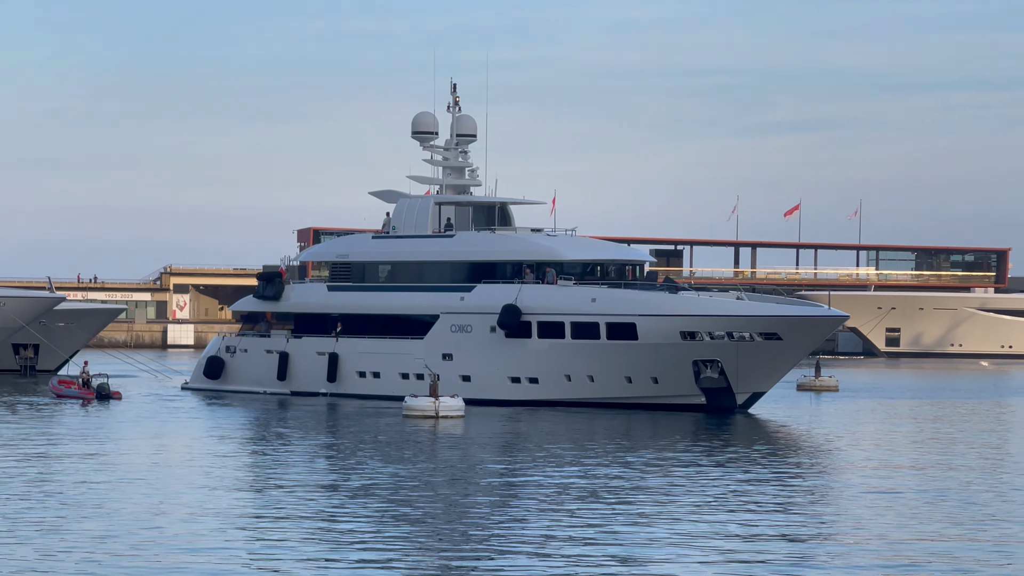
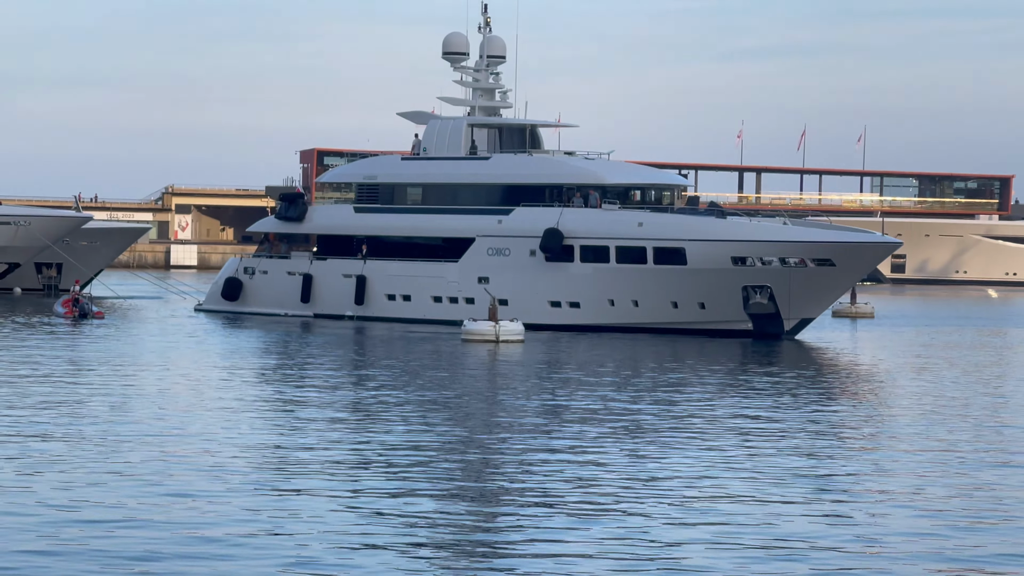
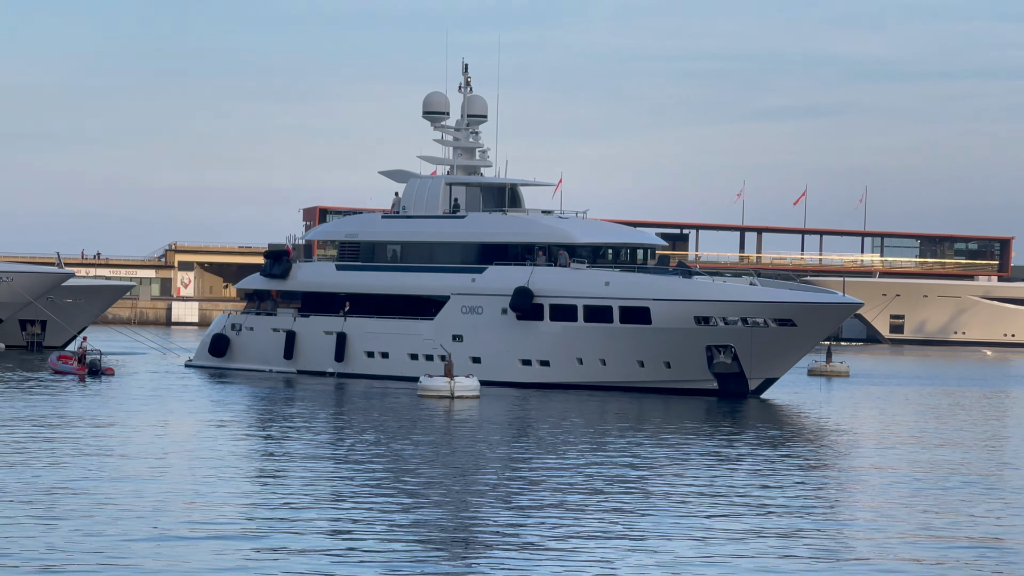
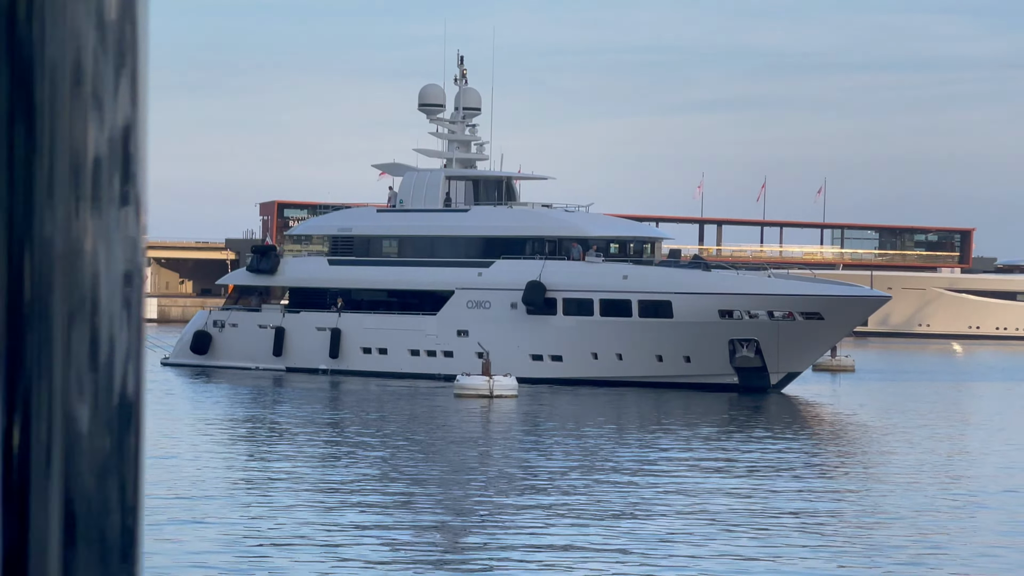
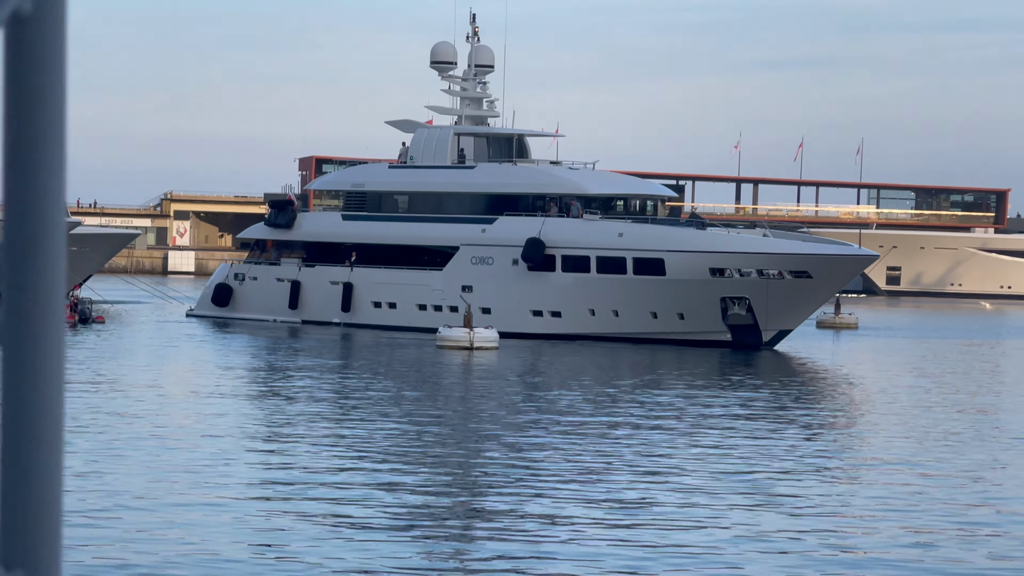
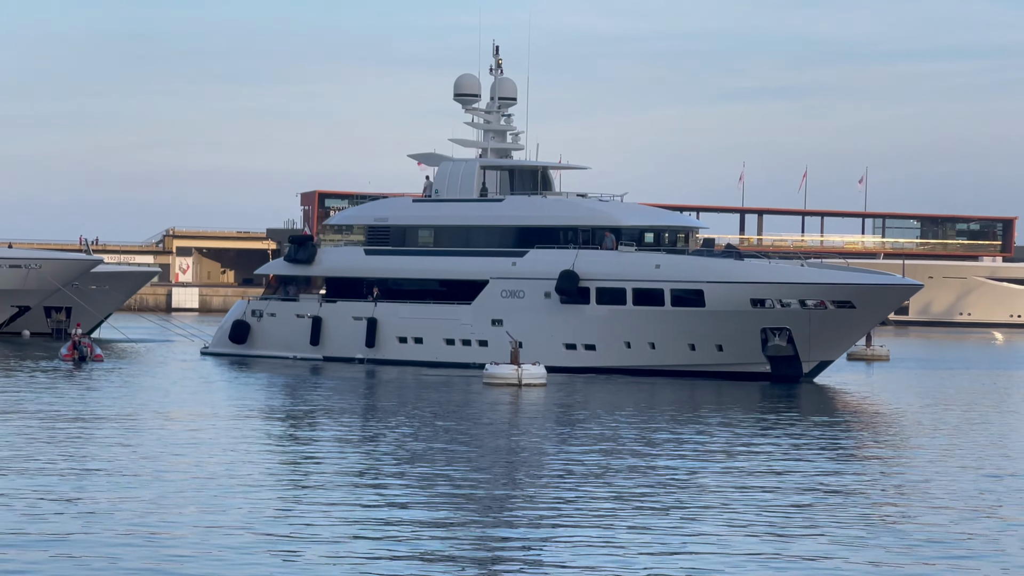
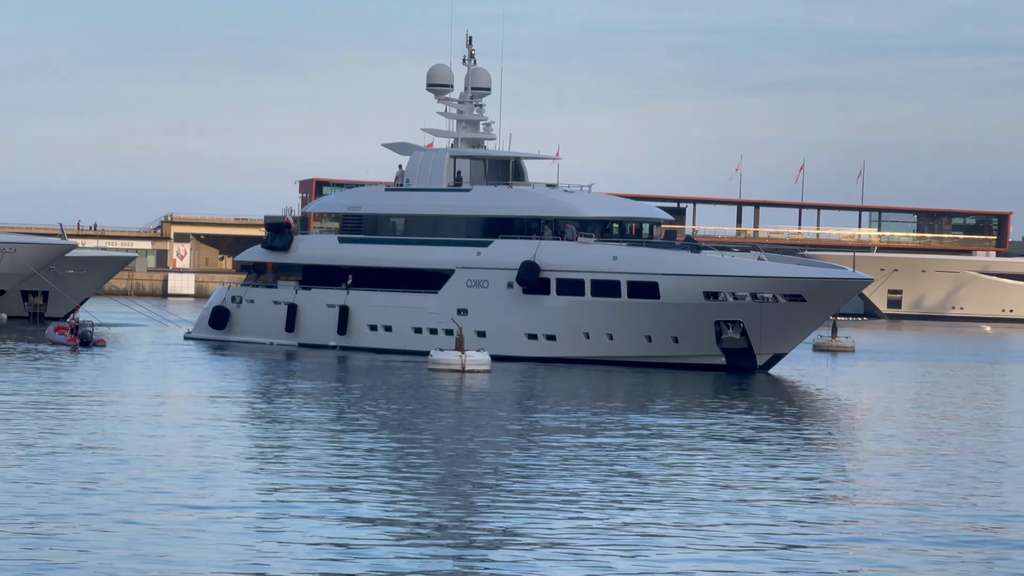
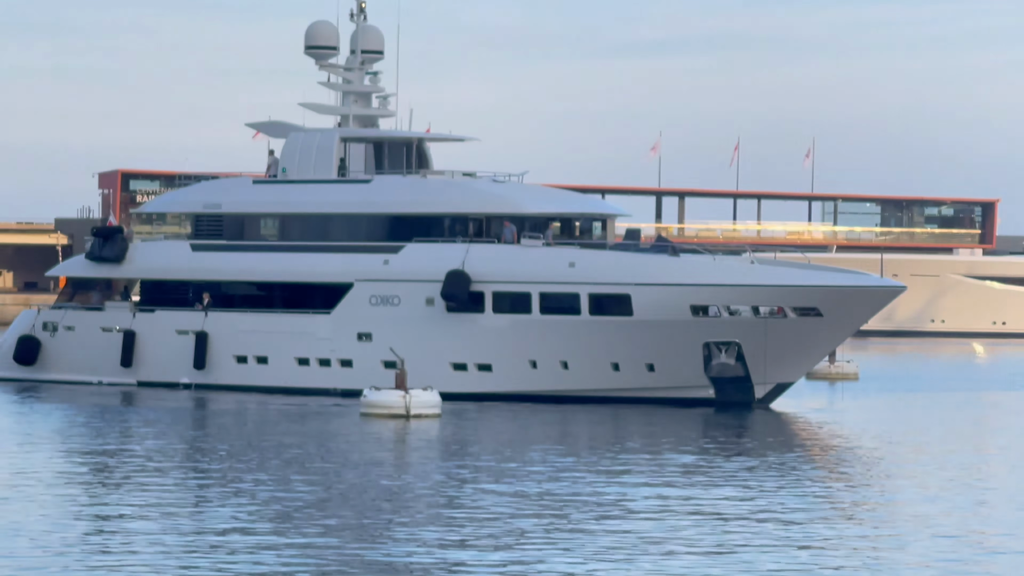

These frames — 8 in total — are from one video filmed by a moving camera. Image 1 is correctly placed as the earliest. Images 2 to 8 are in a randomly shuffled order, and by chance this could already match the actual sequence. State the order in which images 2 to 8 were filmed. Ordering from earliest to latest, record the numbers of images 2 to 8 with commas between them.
3, 7, 5, 2, 6, 4, 8
